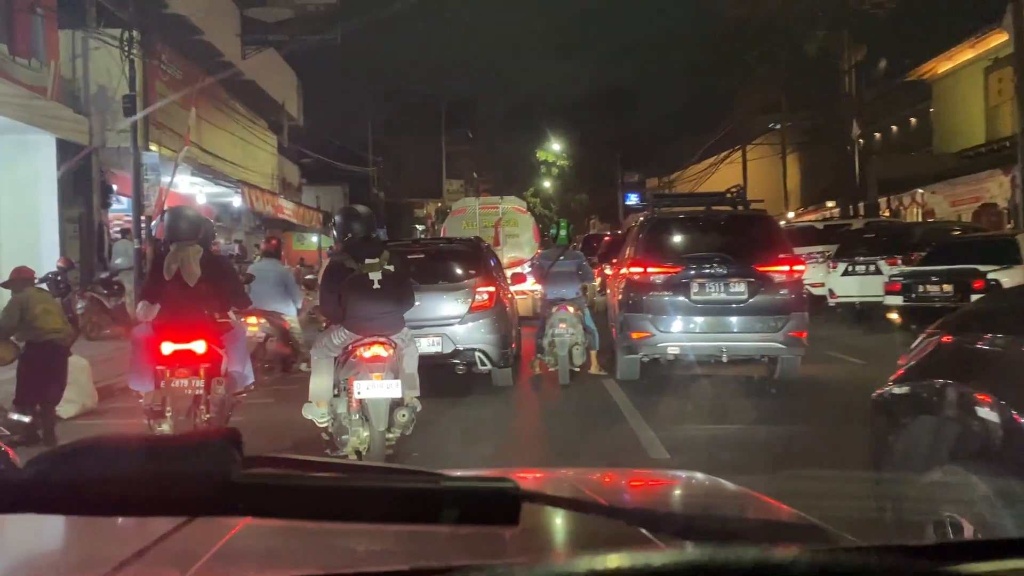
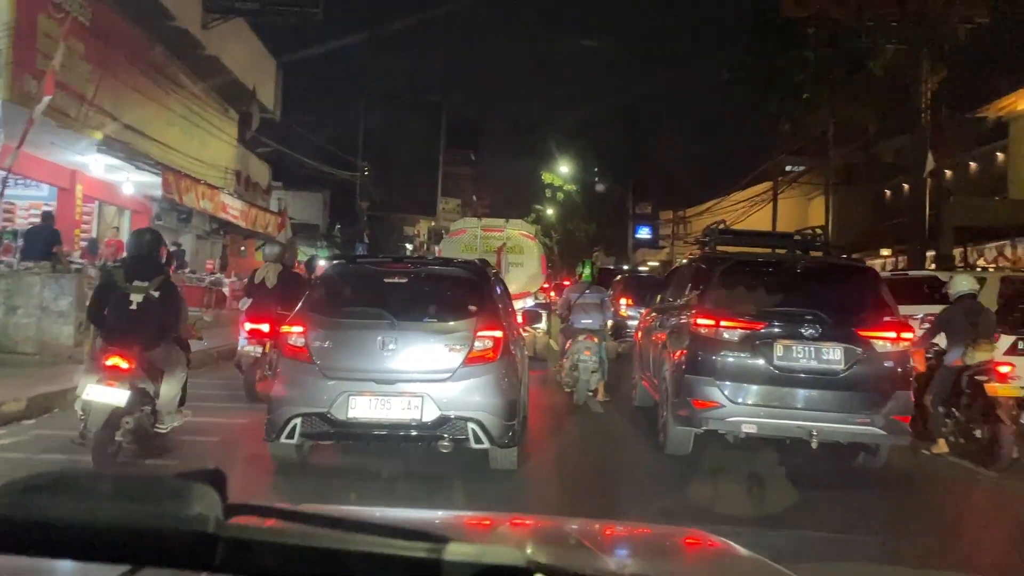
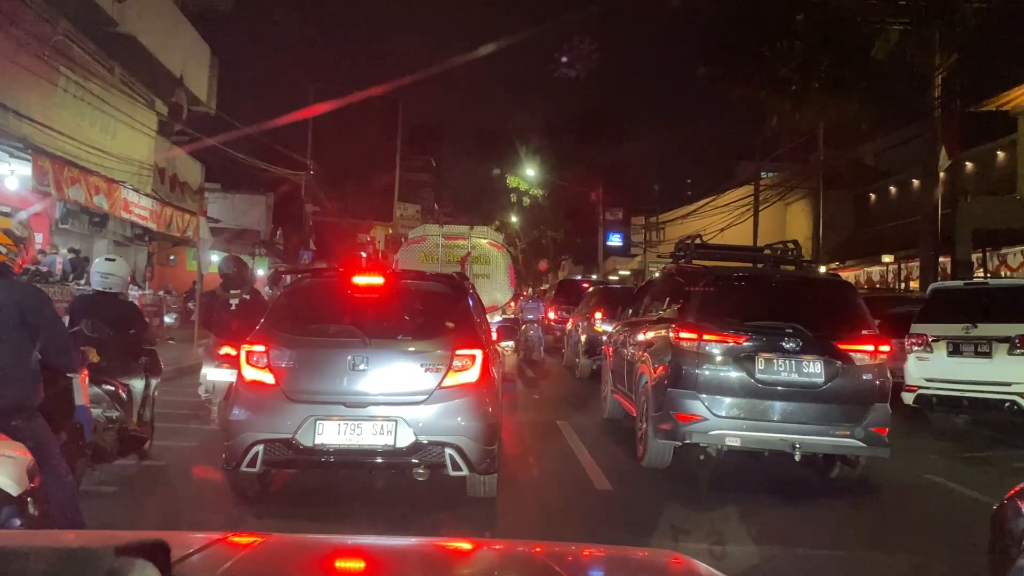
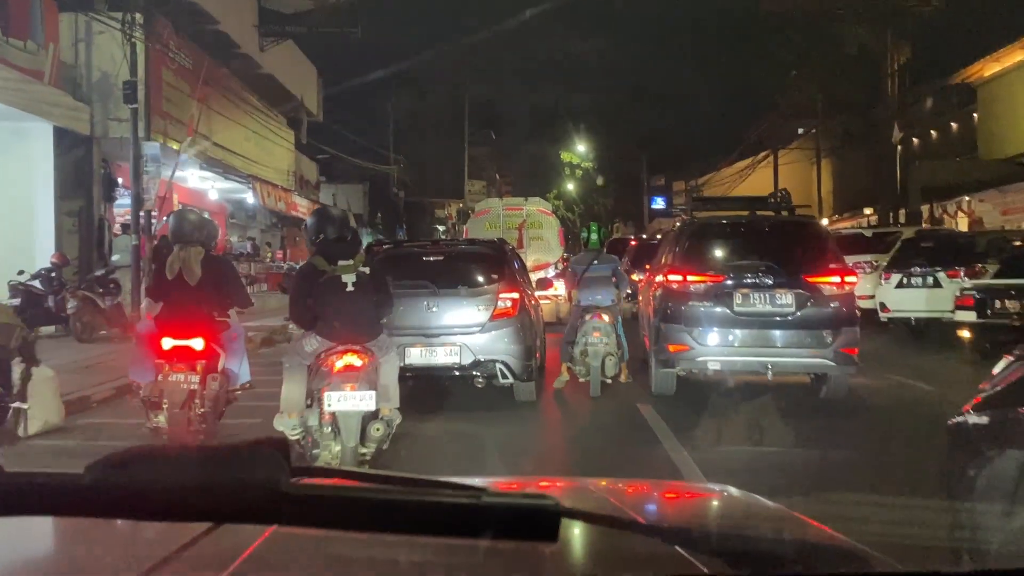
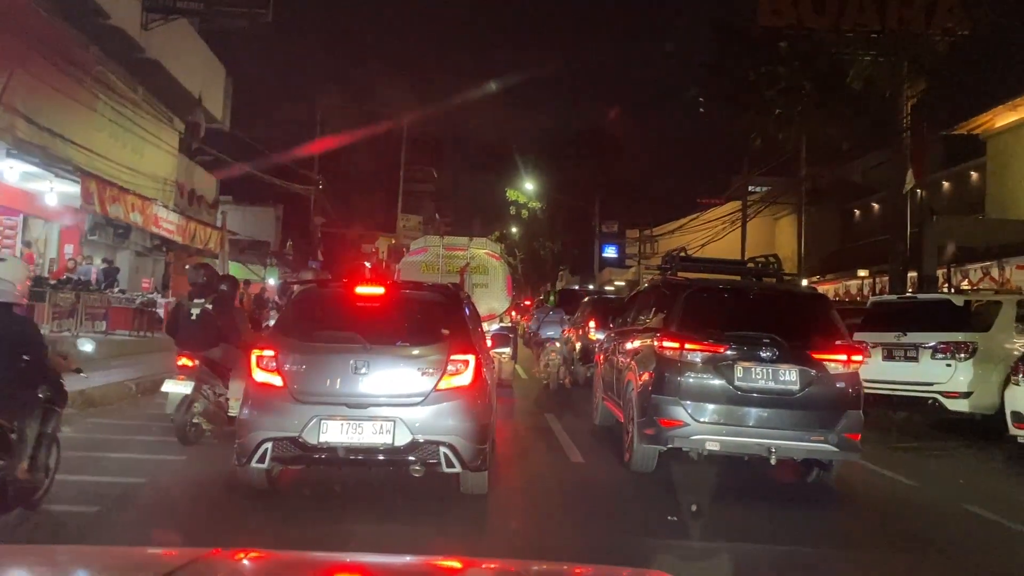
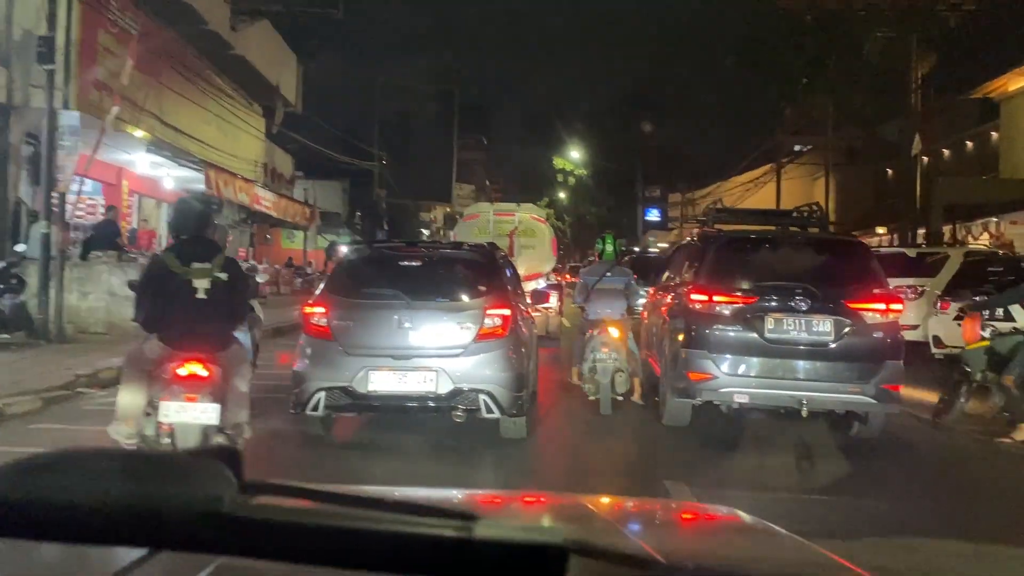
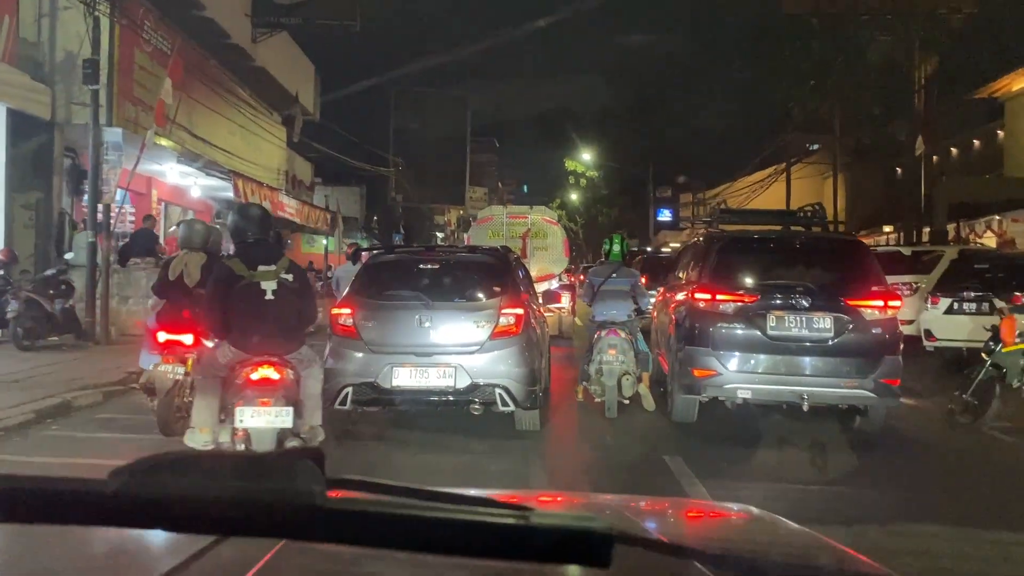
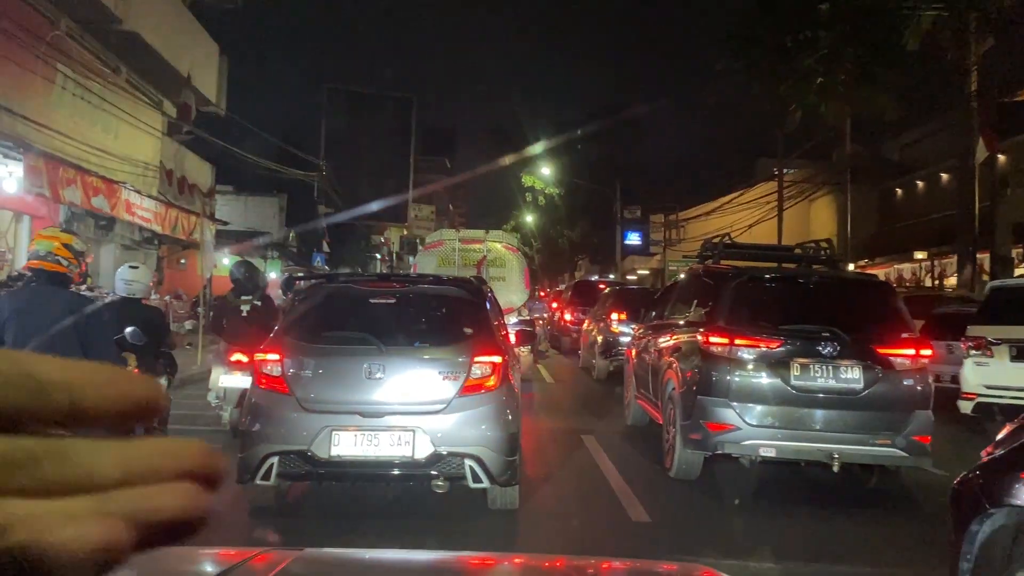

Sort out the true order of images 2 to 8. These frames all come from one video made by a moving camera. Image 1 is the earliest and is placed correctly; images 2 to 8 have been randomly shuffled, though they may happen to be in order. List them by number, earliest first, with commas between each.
4, 7, 6, 2, 5, 3, 8
